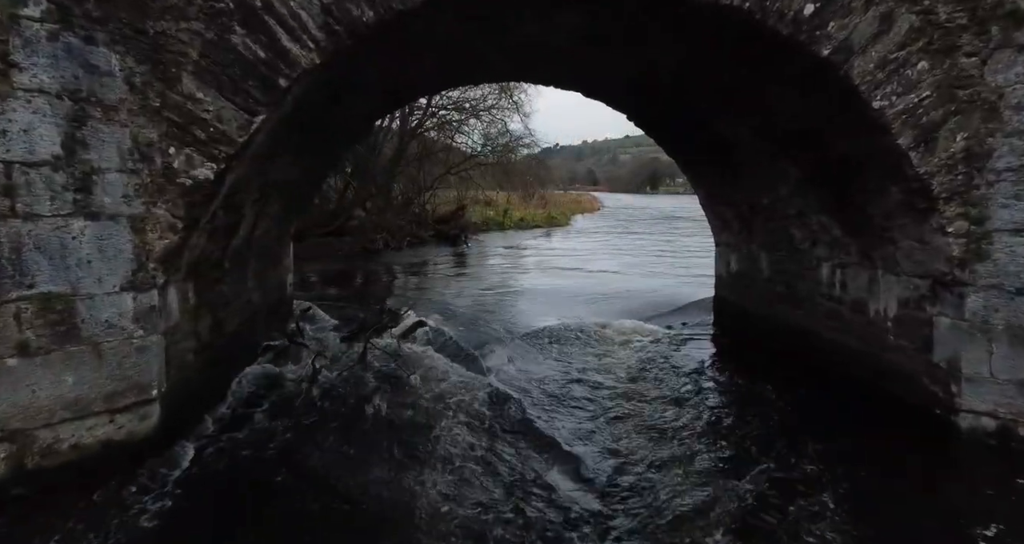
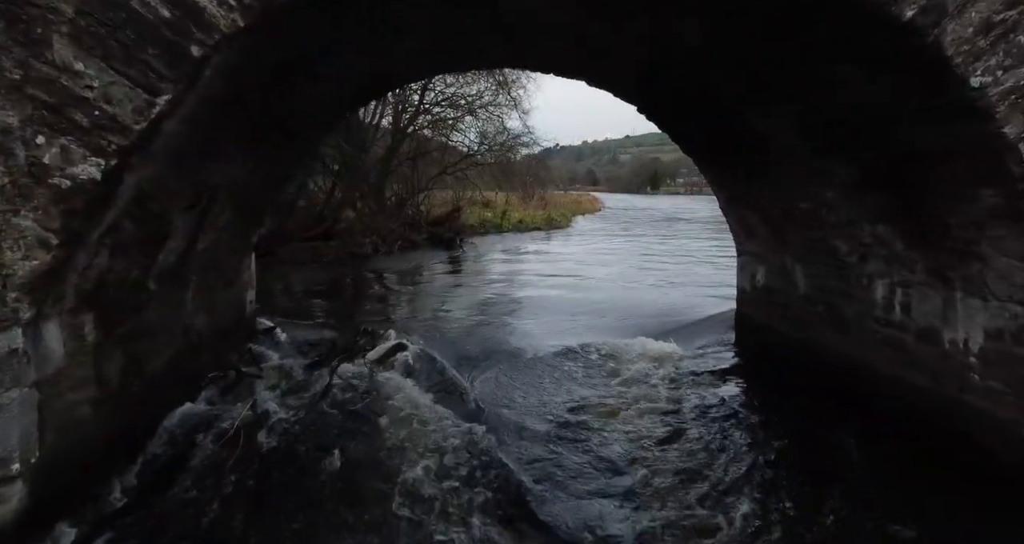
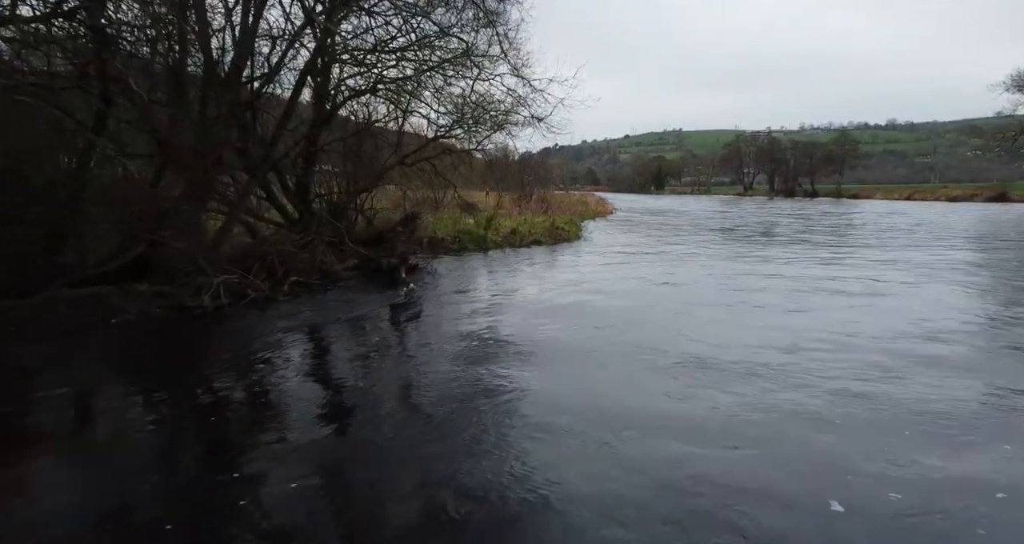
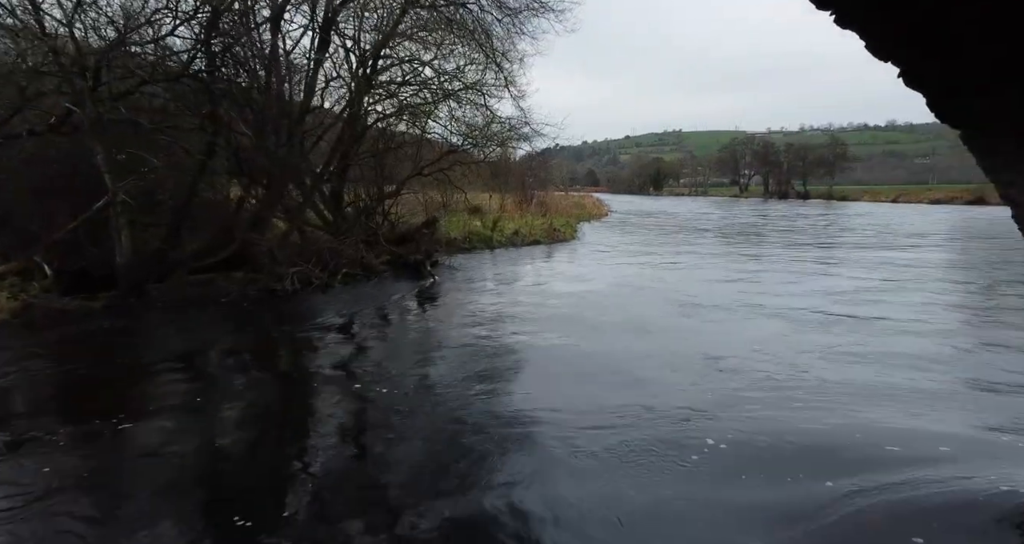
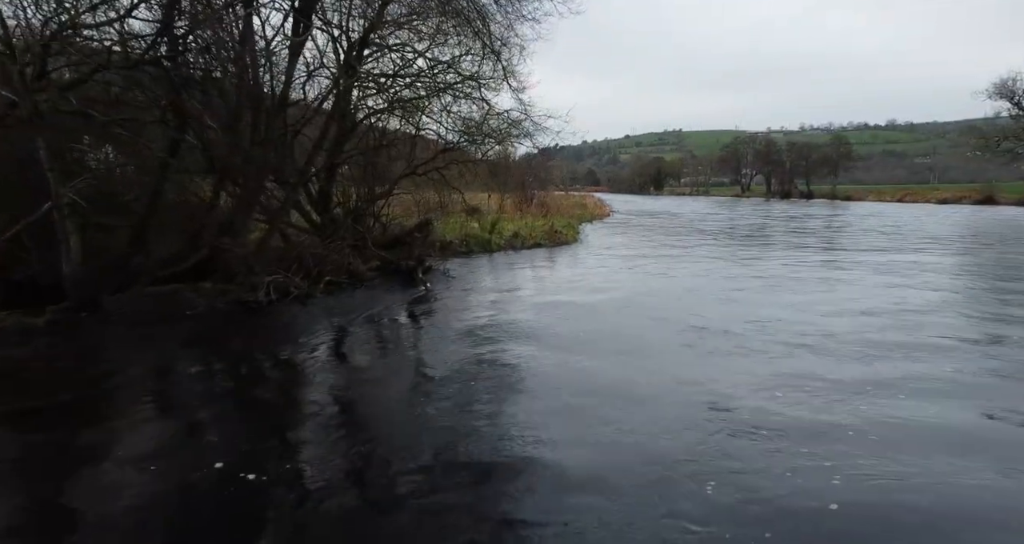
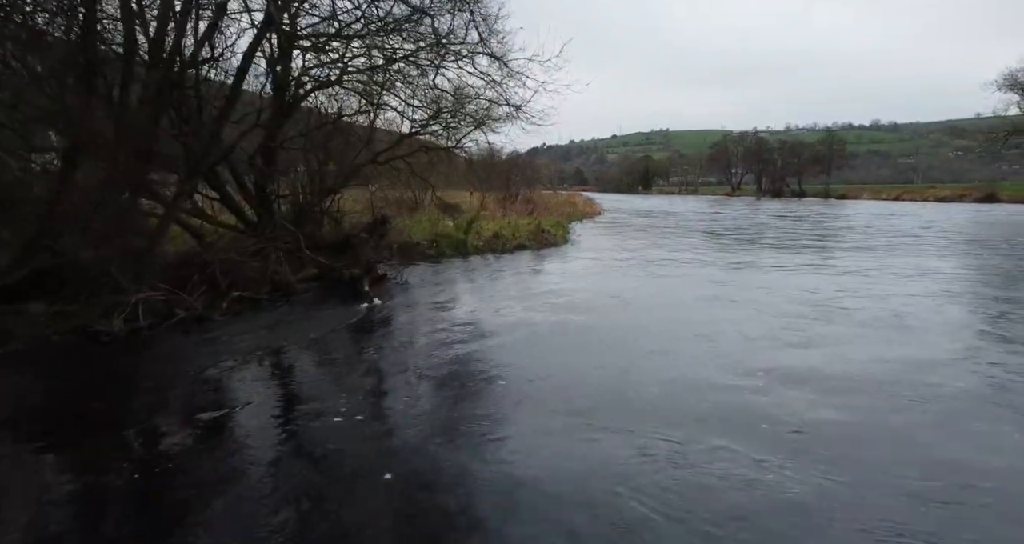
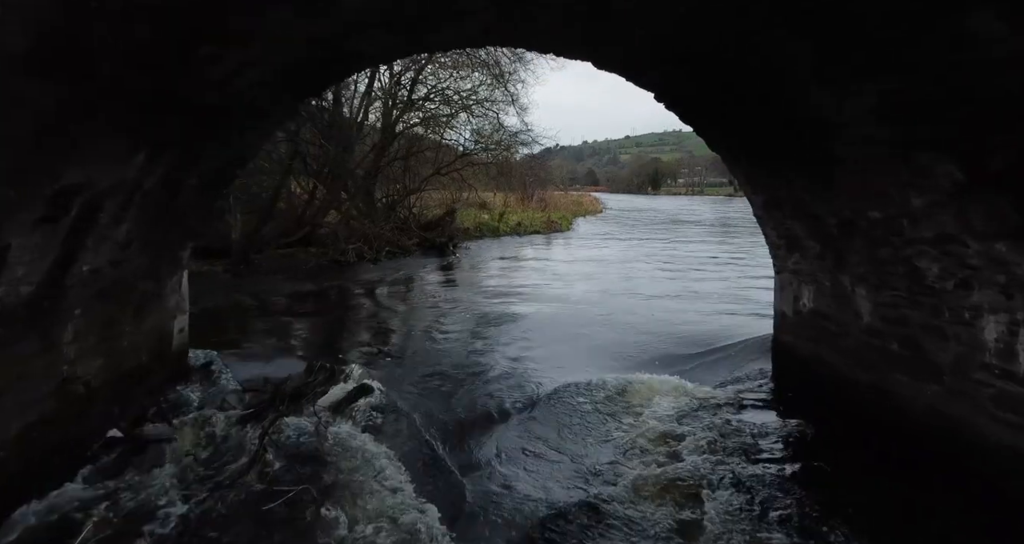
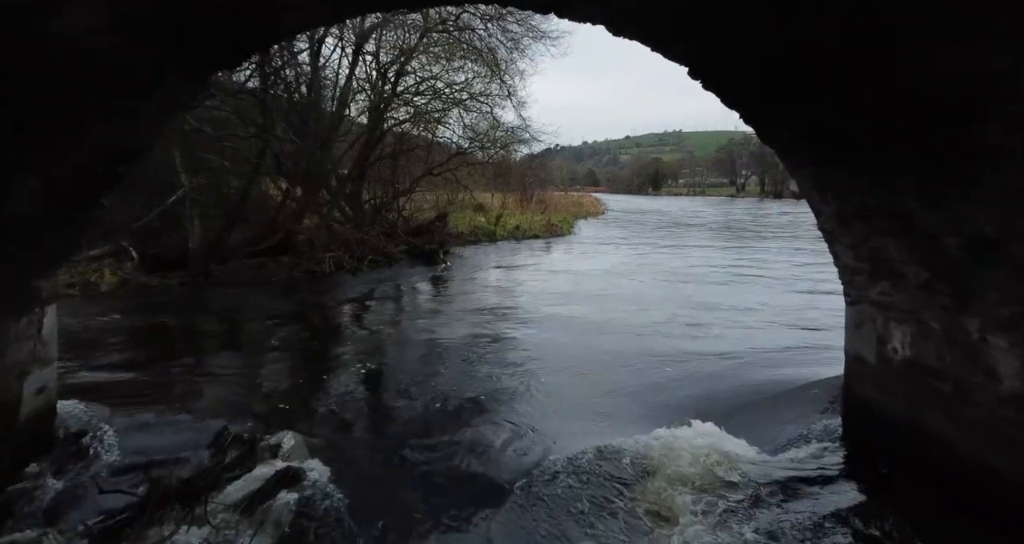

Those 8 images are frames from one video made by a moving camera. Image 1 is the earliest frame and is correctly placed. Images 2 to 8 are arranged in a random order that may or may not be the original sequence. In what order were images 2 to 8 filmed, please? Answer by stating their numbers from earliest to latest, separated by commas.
2, 7, 8, 4, 5, 3, 6
